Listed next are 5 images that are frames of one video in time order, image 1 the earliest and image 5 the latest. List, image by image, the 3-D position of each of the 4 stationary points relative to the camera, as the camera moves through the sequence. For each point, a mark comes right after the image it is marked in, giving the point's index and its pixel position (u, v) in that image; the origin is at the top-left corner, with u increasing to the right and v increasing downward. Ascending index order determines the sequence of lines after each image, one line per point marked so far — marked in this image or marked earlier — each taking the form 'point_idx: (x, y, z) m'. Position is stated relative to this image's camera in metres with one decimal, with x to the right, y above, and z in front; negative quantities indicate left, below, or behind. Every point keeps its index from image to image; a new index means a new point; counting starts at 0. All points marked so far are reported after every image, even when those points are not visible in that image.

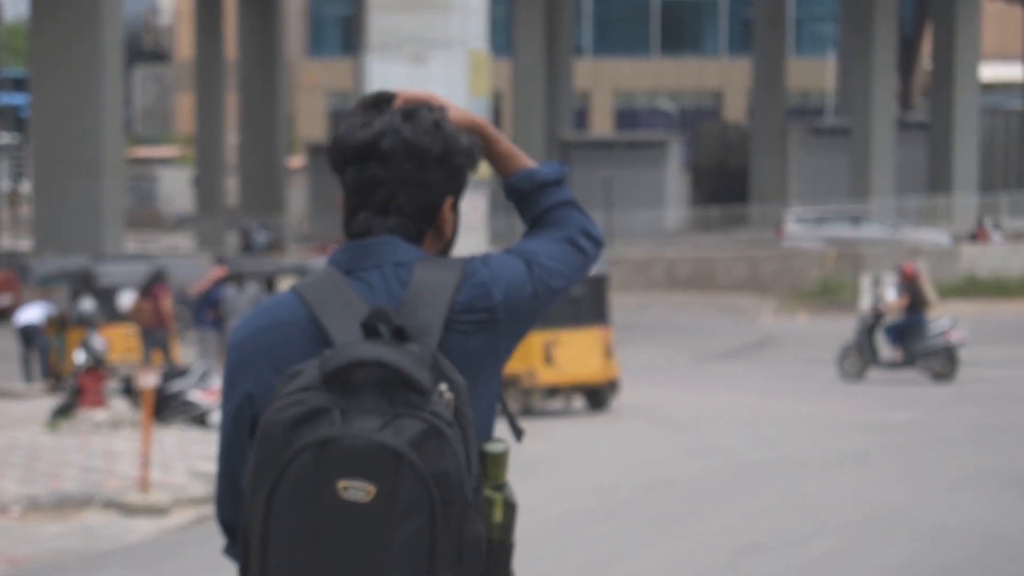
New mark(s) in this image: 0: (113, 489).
0: (-2.9, -1.4, +11.2) m
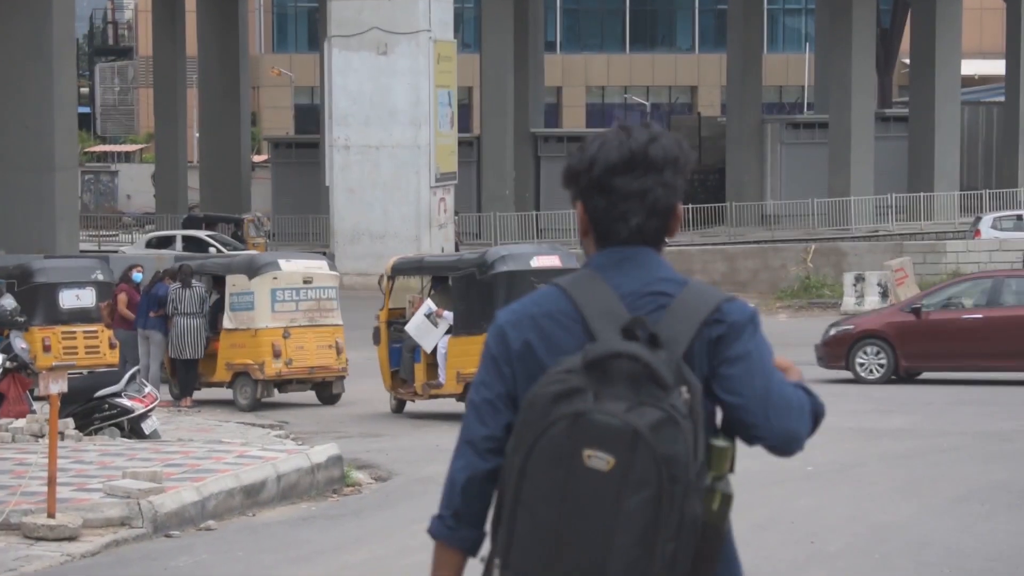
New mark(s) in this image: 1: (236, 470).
0: (-3.1, -1.4, +9.9) m
1: (-2.0, -1.3, +11.2) m
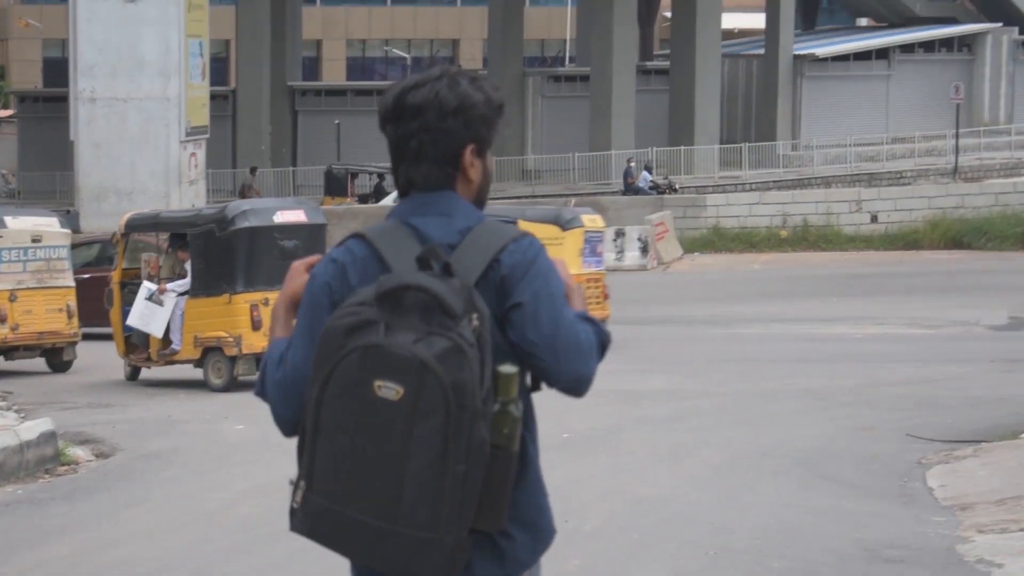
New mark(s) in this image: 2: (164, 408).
0: (-4.7, -1.2, +8.5) m
1: (-3.7, -1.0, +9.9) m
2: (-3.1, -1.1, +13.8) m
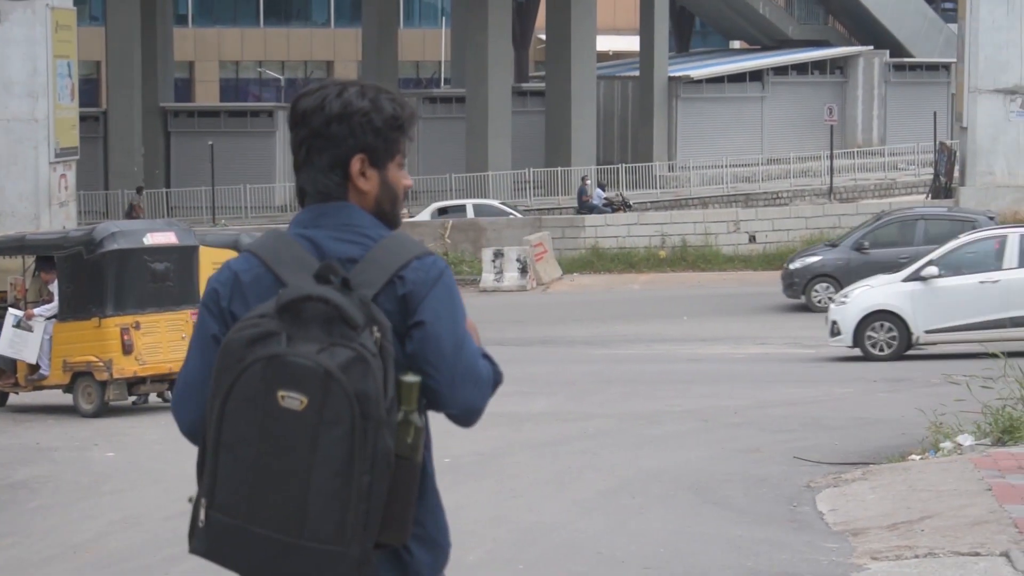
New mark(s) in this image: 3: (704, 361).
0: (-5.3, -1.3, +7.9) m
1: (-4.4, -1.2, +9.4) m
2: (-4.1, -1.3, +13.3) m
3: (+2.2, -0.8, +18.1) m
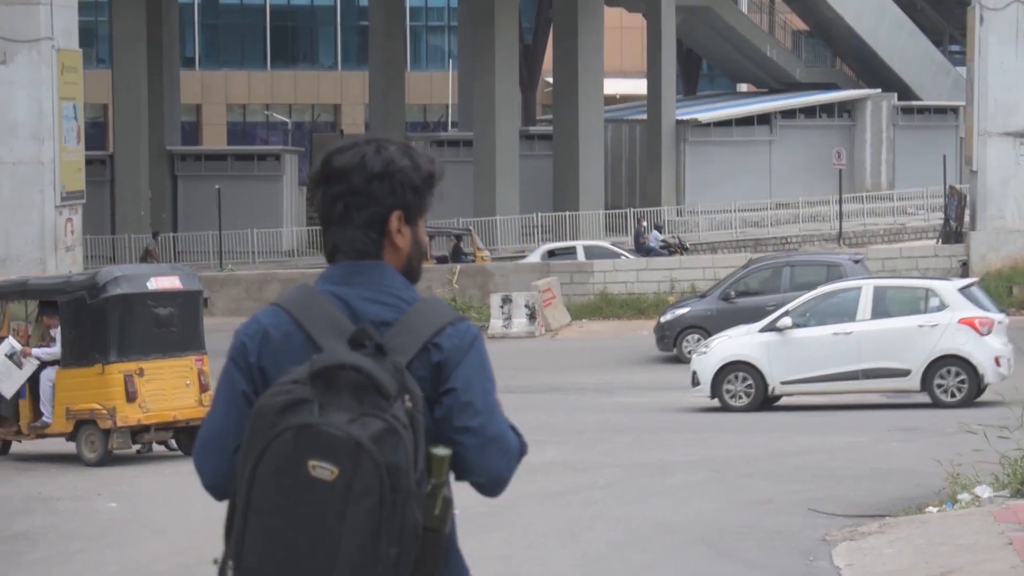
0: (-5.2, -1.6, +7.8) m
1: (-4.4, -1.5, +9.3) m
2: (-4.1, -1.7, +13.2) m
3: (+2.3, -1.4, +18.0) m
